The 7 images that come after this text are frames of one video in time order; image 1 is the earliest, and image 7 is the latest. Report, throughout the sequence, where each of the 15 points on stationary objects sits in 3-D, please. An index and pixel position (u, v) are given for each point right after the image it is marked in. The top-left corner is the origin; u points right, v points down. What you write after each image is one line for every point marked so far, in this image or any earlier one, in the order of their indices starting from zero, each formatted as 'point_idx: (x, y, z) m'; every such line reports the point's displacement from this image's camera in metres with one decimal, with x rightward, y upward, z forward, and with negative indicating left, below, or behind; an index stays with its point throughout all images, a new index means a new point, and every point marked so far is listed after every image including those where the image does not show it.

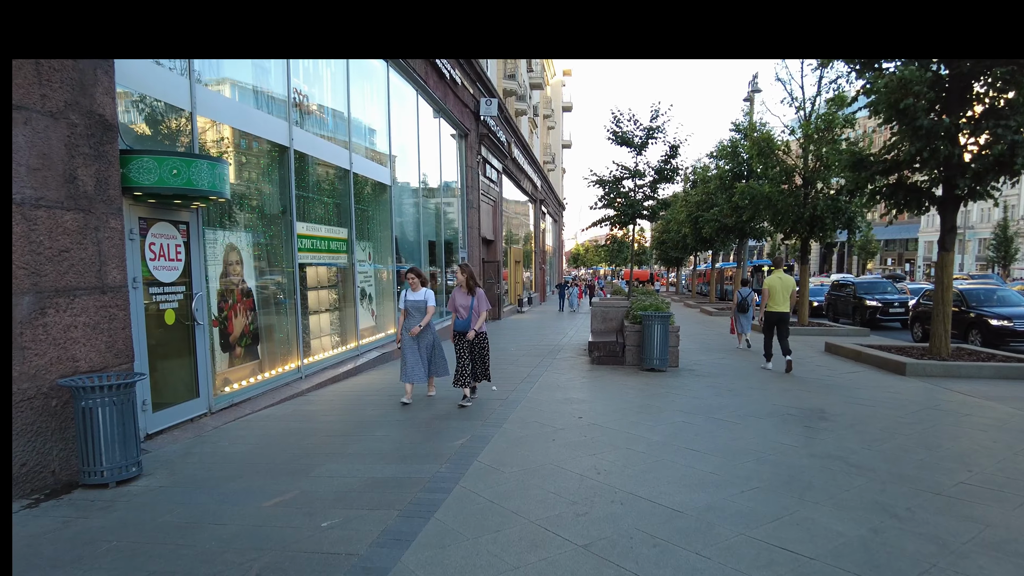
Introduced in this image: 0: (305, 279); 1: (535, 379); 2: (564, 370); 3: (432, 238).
0: (-2.7, +0.1, +8.7) m
1: (+0.3, -1.1, +8.5) m
2: (+0.7, -1.2, +9.6) m
3: (-1.9, +1.2, +16.6) m
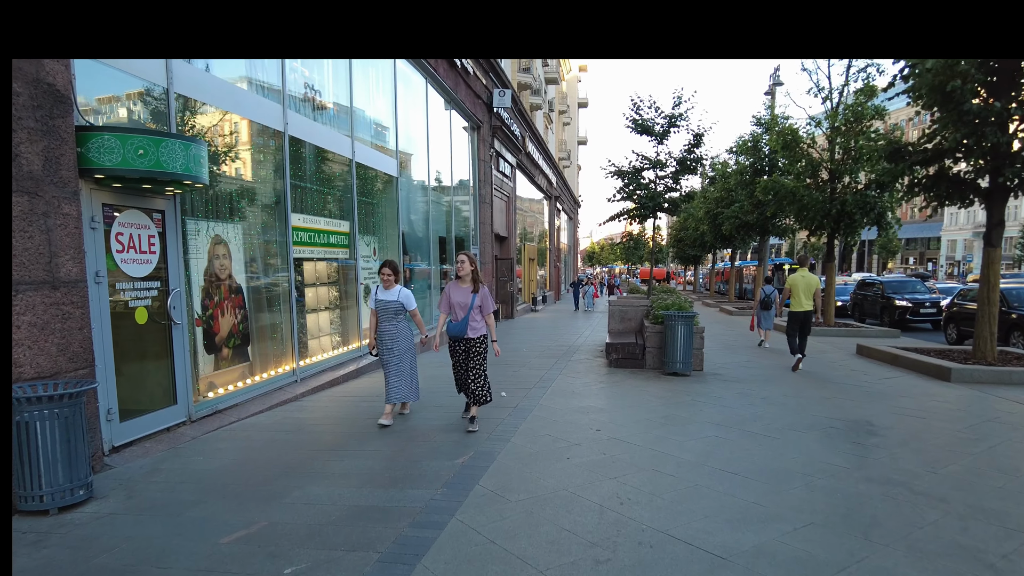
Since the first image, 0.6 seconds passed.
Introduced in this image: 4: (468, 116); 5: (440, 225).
0: (-2.6, +0.1, +8.1) m
1: (+0.4, -1.1, +7.9) m
2: (+0.9, -1.1, +9.0) m
3: (-1.6, +1.3, +16.0) m
4: (-1.1, +4.5, +17.6) m
5: (-1.7, +1.5, +15.9) m
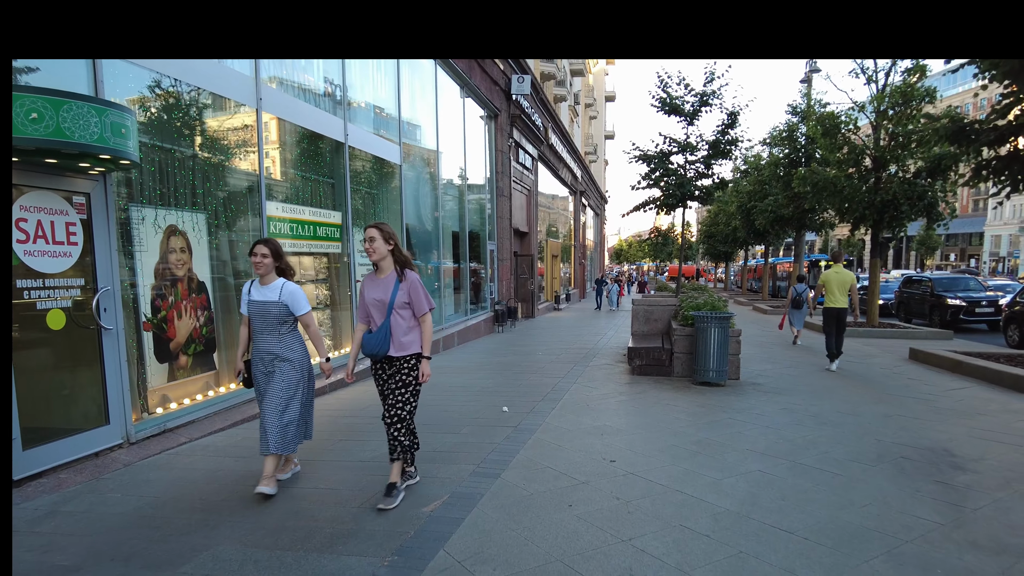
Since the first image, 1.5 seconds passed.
0: (-2.5, +0.2, +7.2) m
1: (+0.5, -1.1, +6.8) m
2: (+1.0, -1.1, +7.9) m
3: (-1.2, +1.3, +15.1) m
4: (-0.7, +4.5, +16.7) m
5: (-1.3, +1.5, +14.9) m
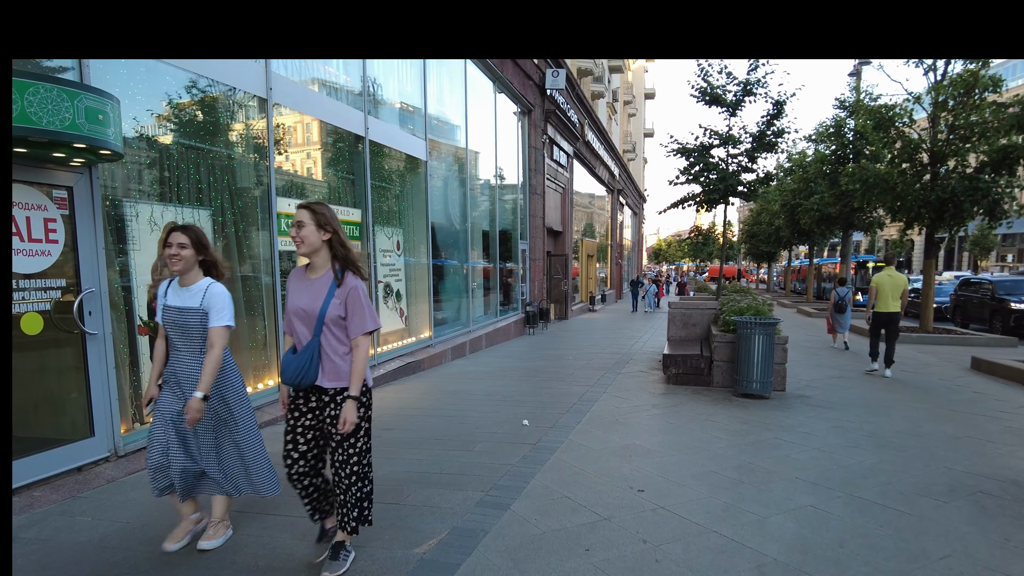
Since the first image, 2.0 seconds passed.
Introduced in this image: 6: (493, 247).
0: (-2.3, +0.1, +6.9) m
1: (+0.7, -1.1, +6.3) m
2: (+1.3, -1.1, +7.4) m
3: (-0.5, +1.3, +14.6) m
4: (+0.1, +4.5, +16.2) m
5: (-0.6, +1.5, +14.5) m
6: (-0.4, +0.9, +14.8) m
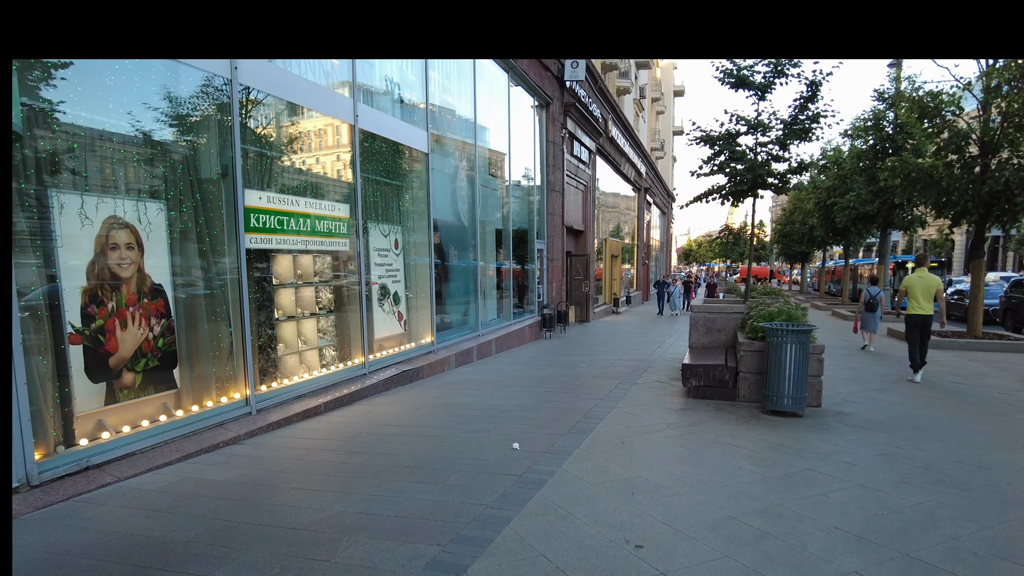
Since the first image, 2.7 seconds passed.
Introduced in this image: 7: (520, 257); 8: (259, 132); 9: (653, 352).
0: (-2.3, +0.1, +6.2) m
1: (+0.6, -1.1, +5.5) m
2: (+1.3, -1.1, +6.6) m
3: (-0.2, +1.3, +13.9) m
4: (+0.5, +4.5, +15.4) m
5: (-0.3, +1.5, +13.8) m
6: (-0.1, +0.9, +14.1) m
7: (+0.2, +0.7, +14.9) m
8: (-2.3, +1.5, +6.4) m
9: (+2.4, -1.1, +11.4) m
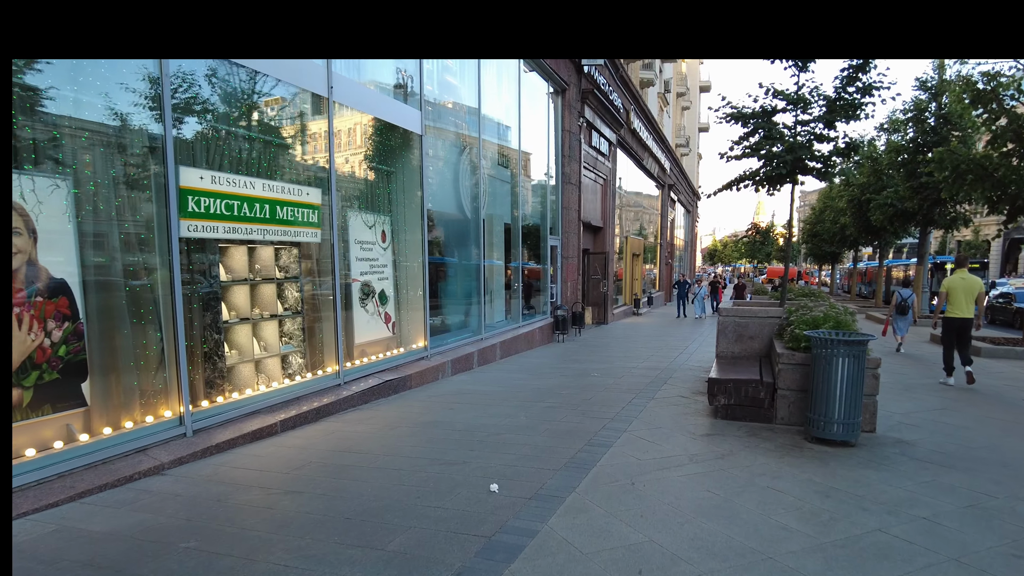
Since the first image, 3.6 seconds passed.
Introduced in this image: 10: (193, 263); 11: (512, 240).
0: (-2.4, +0.2, +5.3) m
1: (+0.5, -1.1, +4.5) m
2: (+1.2, -1.1, +5.5) m
3: (0.0, +1.3, +12.9) m
4: (+0.8, +4.5, +14.4) m
5: (-0.1, +1.5, +12.7) m
6: (+0.1, +0.9, +13.1) m
7: (+0.4, +0.7, +13.8) m
8: (-2.4, +1.5, +5.4) m
9: (+2.5, -1.1, +10.3) m
10: (-2.4, +0.2, +5.2) m
11: (0.0, +1.0, +12.9) m
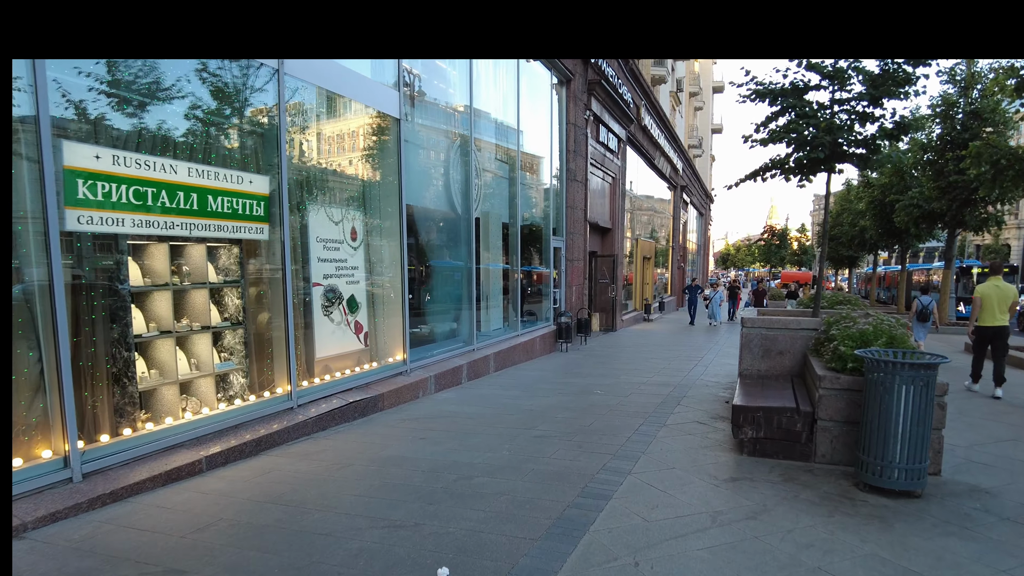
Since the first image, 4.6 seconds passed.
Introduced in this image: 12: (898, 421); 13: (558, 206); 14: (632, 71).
0: (-2.5, +0.1, +4.3) m
1: (+0.4, -1.2, +3.4) m
2: (+1.1, -1.2, +4.4) m
3: (0.0, +1.2, +11.8) m
4: (+0.8, +4.4, +13.3) m
5: (-0.1, +1.4, +11.7) m
6: (+0.1, +0.8, +12.0) m
7: (+0.4, +0.6, +12.8) m
8: (-2.5, +1.4, +4.4) m
9: (+2.4, -1.1, +9.2) m
10: (-2.5, +0.1, +4.2) m
11: (0.0, +0.9, +11.8) m
12: (+2.3, -0.8, +4.0) m
13: (+0.9, +1.8, +14.0) m
14: (+3.3, +5.9, +18.5) m
